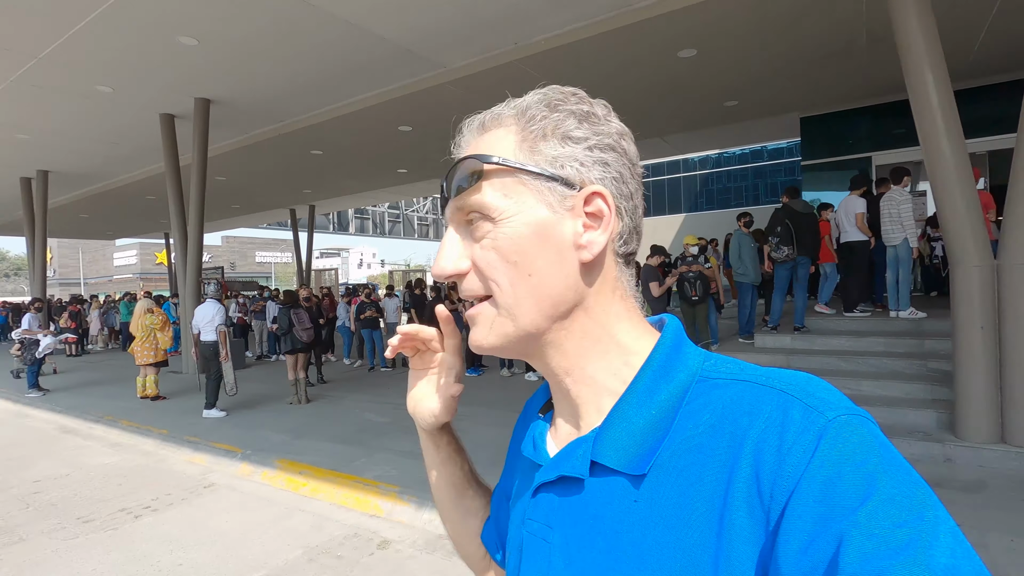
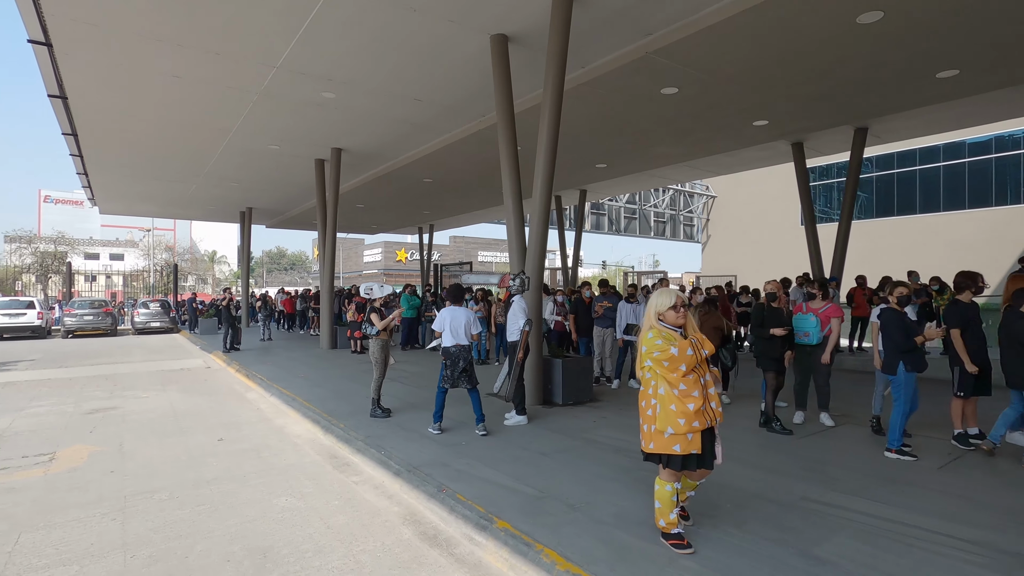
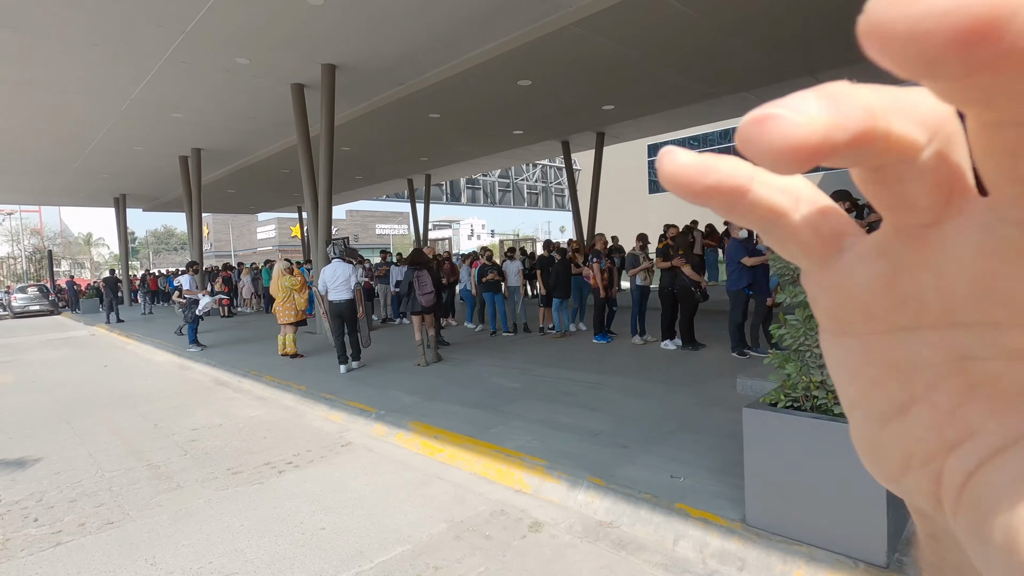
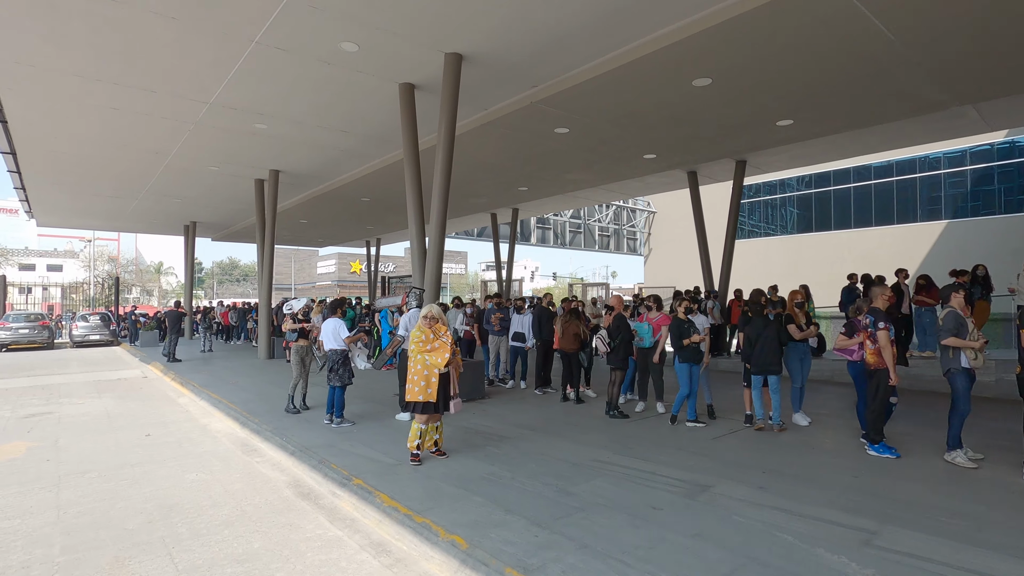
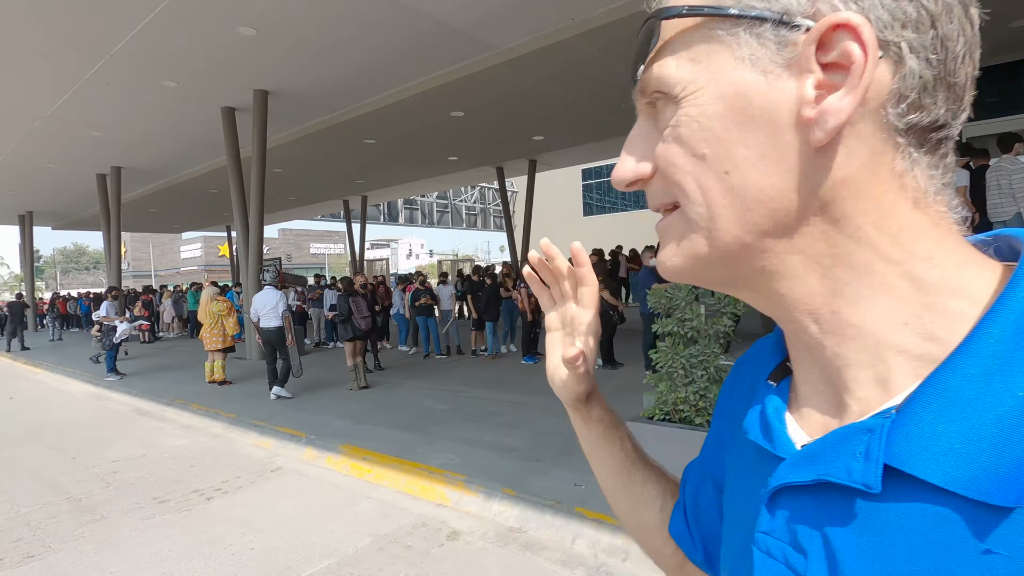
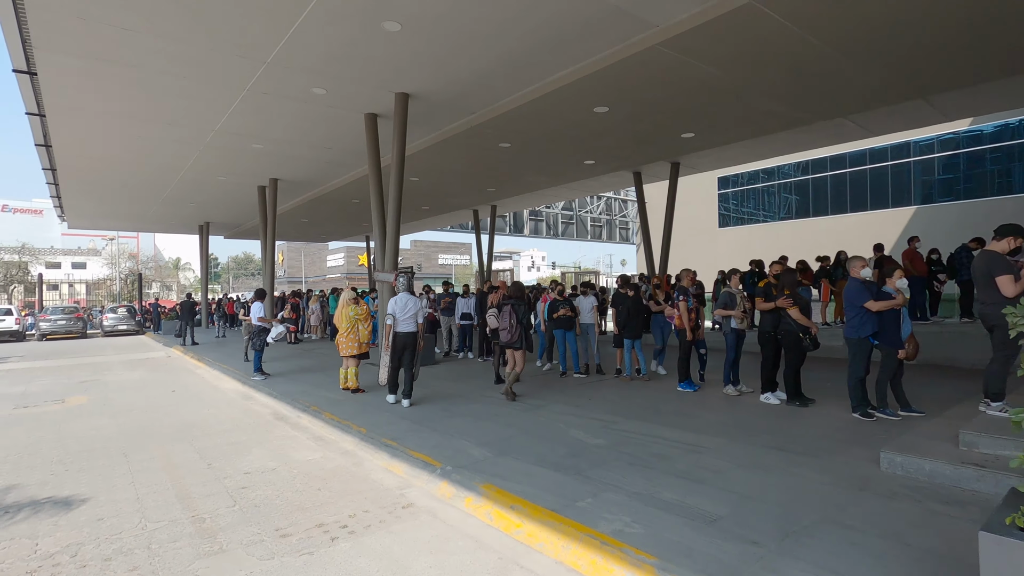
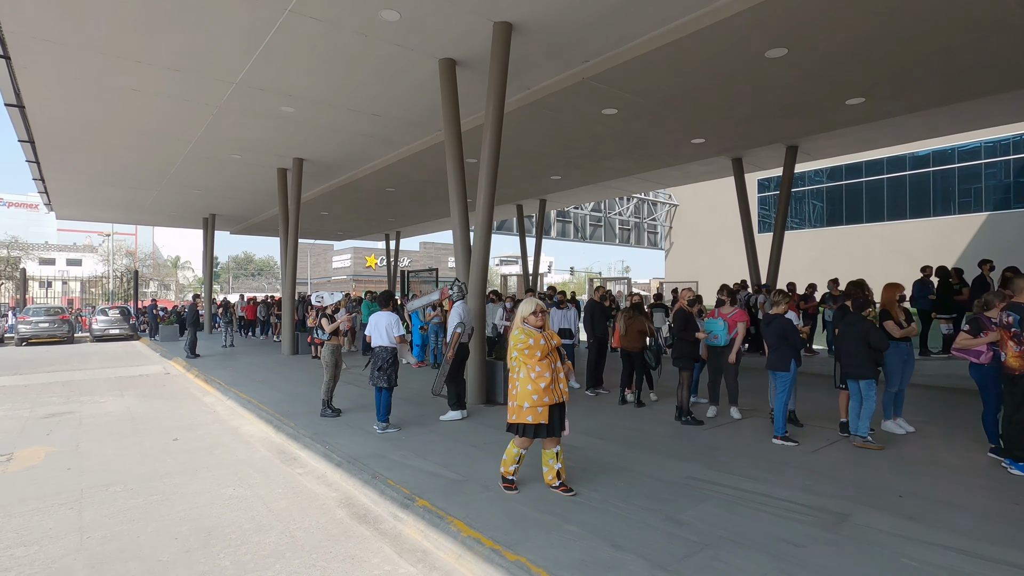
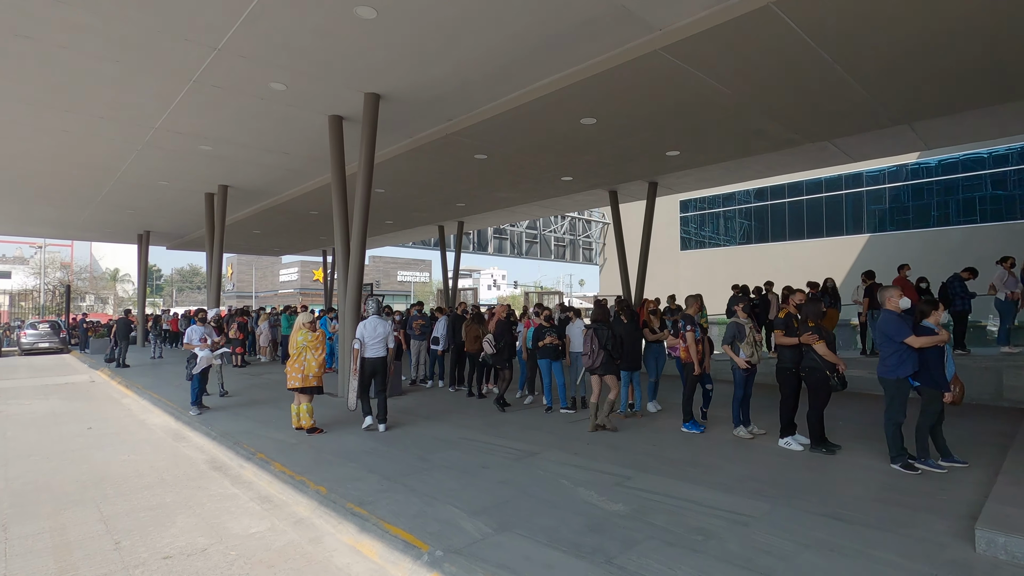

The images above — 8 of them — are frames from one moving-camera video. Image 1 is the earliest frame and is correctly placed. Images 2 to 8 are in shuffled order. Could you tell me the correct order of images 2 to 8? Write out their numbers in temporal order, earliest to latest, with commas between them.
5, 3, 6, 8, 4, 7, 2
